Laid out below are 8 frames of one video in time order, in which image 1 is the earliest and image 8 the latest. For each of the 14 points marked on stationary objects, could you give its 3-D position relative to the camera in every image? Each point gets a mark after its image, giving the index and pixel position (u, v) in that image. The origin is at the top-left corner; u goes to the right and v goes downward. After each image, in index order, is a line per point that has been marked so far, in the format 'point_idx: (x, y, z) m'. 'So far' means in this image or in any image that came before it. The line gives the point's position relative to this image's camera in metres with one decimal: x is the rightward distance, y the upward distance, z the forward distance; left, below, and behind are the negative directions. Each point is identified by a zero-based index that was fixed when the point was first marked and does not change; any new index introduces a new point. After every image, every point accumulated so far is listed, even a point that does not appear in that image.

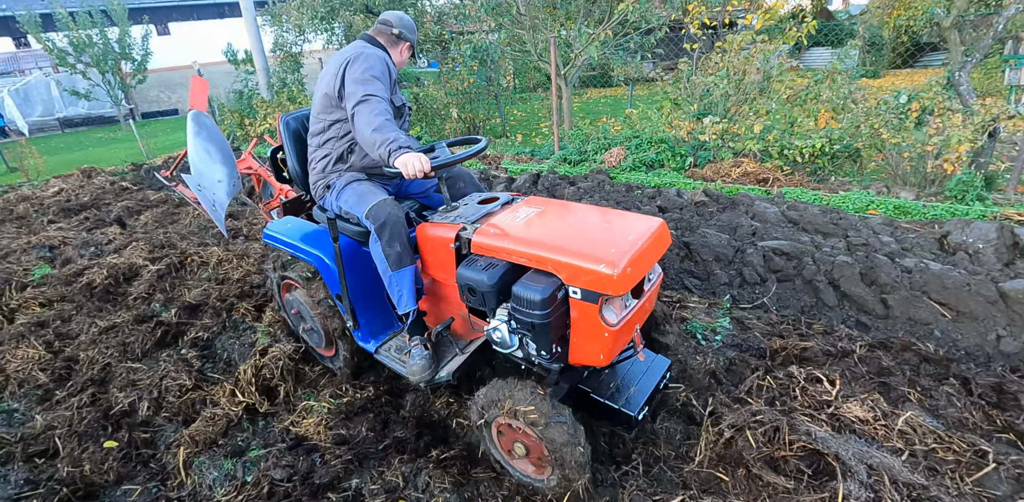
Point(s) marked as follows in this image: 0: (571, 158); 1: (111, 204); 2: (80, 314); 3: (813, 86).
0: (+0.7, +1.1, +5.8) m
1: (-5.1, +0.6, +6.2) m
2: (-3.2, -0.5, +3.5) m
3: (+3.4, +1.9, +5.6) m
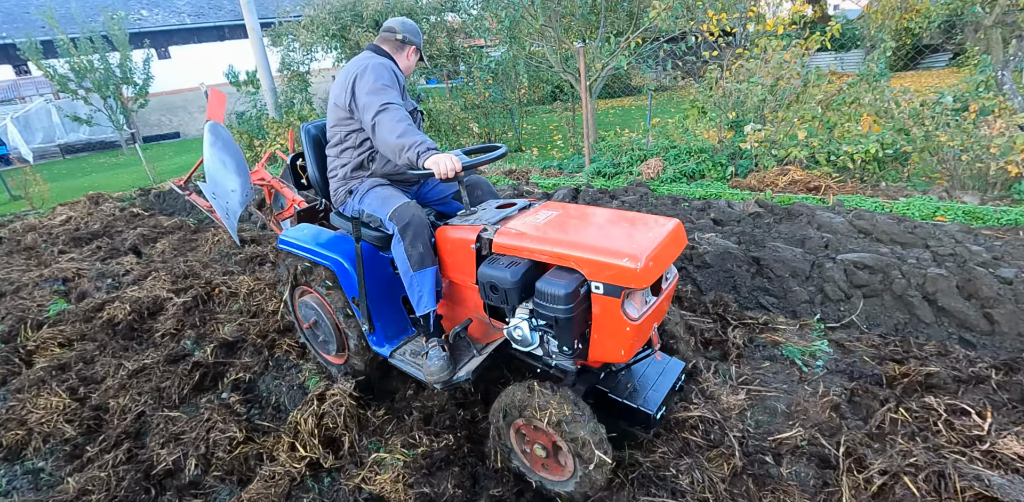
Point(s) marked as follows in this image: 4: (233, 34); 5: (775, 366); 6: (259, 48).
0: (+1.1, +0.9, +5.6) m
1: (-4.7, +0.2, +5.9) m
2: (-2.7, -0.7, +3.2) m
3: (+3.8, +1.8, +5.4) m
4: (-10.1, +7.7, +17.2) m
5: (+1.5, -0.6, +2.7) m
6: (-5.1, +4.0, +9.5) m
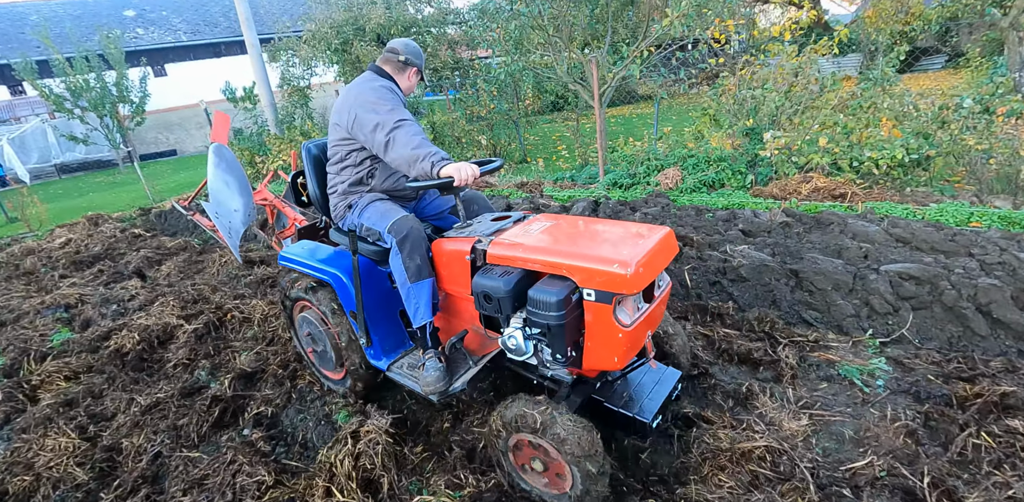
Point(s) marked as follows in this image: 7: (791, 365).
0: (+1.2, +0.8, +5.5) m
1: (-4.6, 0.0, +5.7) m
2: (-2.5, -0.9, +3.0) m
3: (+3.9, +1.7, +5.3) m
4: (-10.1, +7.1, +17.1) m
5: (+1.7, -0.7, +2.5) m
6: (-5.0, +3.6, +9.3) m
7: (+1.5, -0.6, +2.7) m
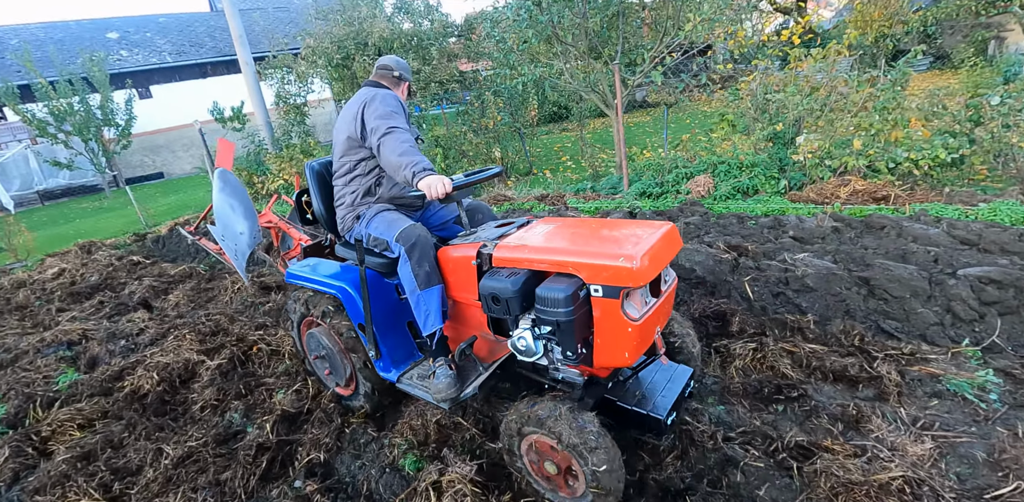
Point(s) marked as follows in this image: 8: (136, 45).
0: (+1.5, +0.7, +5.3) m
1: (-4.3, -0.4, +5.3) m
2: (-2.1, -1.0, +2.7) m
3: (+4.2, +1.7, +5.2) m
4: (-10.3, +6.3, +16.8) m
5: (+2.1, -0.7, +2.3) m
6: (-4.9, +3.2, +9.1) m
7: (+1.9, -0.7, +2.5) m
8: (-12.9, +7.1, +16.6) m
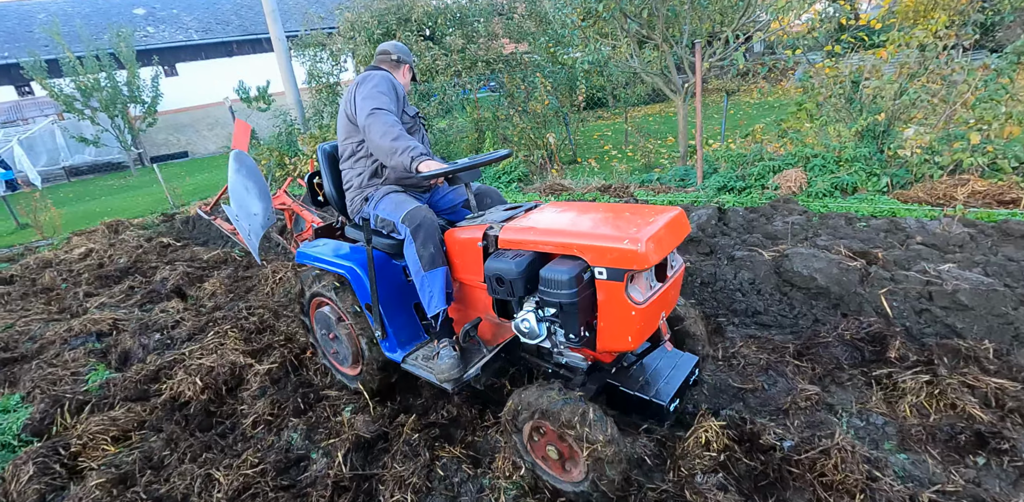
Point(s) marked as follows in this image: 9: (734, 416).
0: (+2.2, +0.6, +4.7) m
1: (-3.6, -0.2, +5.0) m
2: (-1.6, -1.0, +2.3) m
3: (+4.8, +1.6, +4.6) m
4: (-9.2, +6.9, +16.4) m
5: (+2.6, -0.8, +1.8) m
6: (-4.1, +3.4, +8.6) m
7: (+2.5, -0.7, +1.9) m
8: (-11.7, +7.7, +16.3) m
9: (+1.0, -0.7, +2.2) m
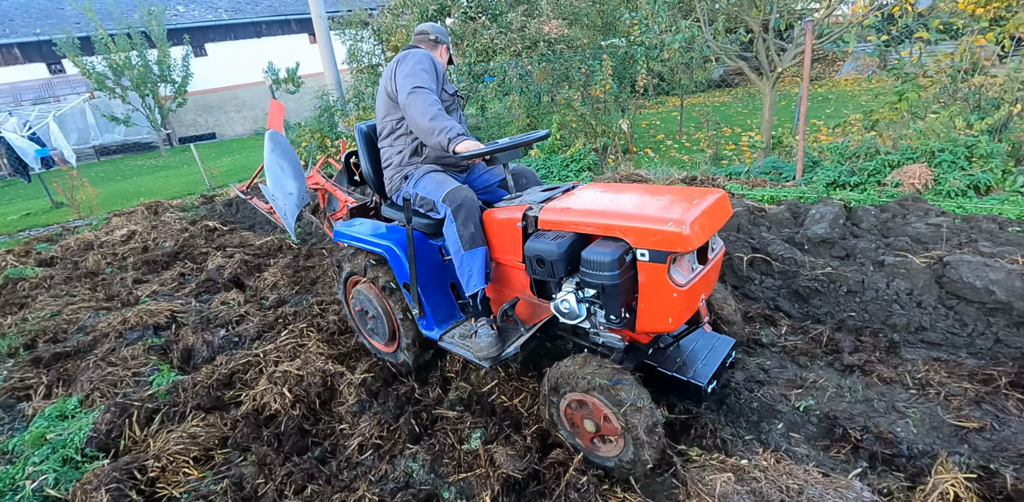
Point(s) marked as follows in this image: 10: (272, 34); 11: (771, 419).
0: (+2.9, +0.6, +4.3) m
1: (-2.9, 0.0, +4.6) m
2: (-0.9, -0.9, +1.9) m
3: (+5.6, +1.5, +4.1) m
4: (-8.0, +7.3, +16.1) m
5: (+3.2, -0.9, +1.3) m
6: (-3.2, +3.7, +8.2) m
7: (+3.1, -0.8, +1.5) m
8: (-10.5, +8.3, +16.0) m
9: (+1.6, -0.8, +1.7) m
10: (-8.0, +7.3, +16.2) m
11: (+1.1, -0.7, +2.1) m
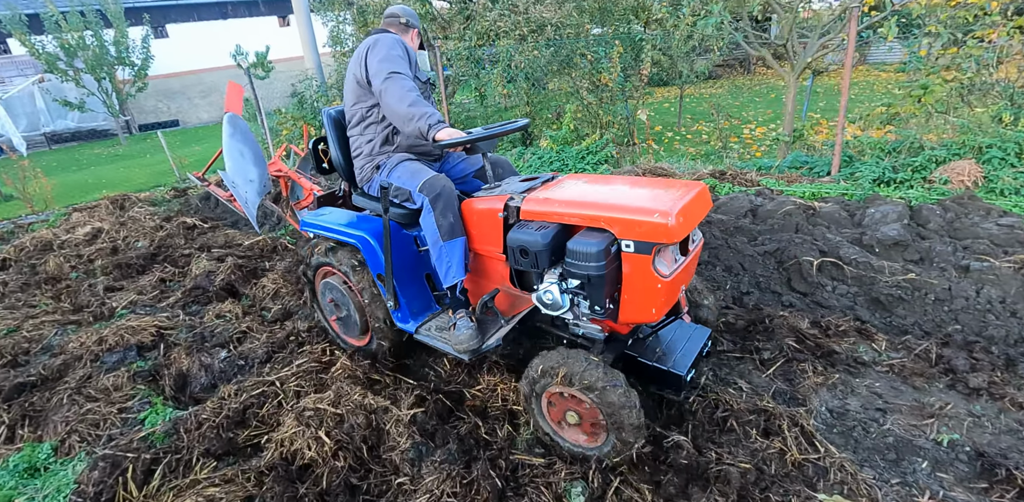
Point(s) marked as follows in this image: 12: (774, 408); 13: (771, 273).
0: (+3.1, +0.6, +4.0) m
1: (-2.7, 0.0, +4.1) m
2: (-0.6, -1.0, +1.5) m
3: (+5.8, +1.5, +4.0) m
4: (-8.5, +7.5, +15.1) m
5: (+3.6, -1.0, +1.2) m
6: (-3.2, +3.7, +7.6) m
7: (+3.5, -0.9, +1.3) m
8: (-11.0, +8.4, +14.8) m
9: (+2.0, -0.8, +1.5) m
10: (-8.4, +7.4, +15.2) m
11: (+1.5, -0.8, +1.8) m
12: (+1.1, -0.6, +2.0) m
13: (+1.6, -0.1, +3.0) m
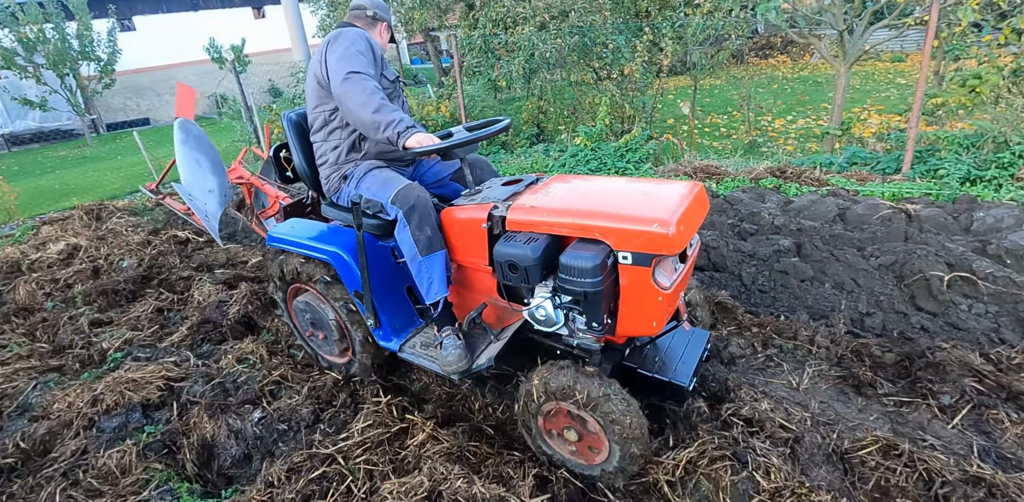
0: (+3.5, +0.6, +3.7) m
1: (-2.3, -0.2, +3.5) m
2: (-0.1, -1.1, +1.0) m
3: (+6.2, +1.5, +3.8) m
4: (-8.7, +7.3, +14.2) m
5: (+4.1, -1.0, +0.9) m
6: (-3.0, +3.6, +7.0) m
7: (+4.0, -0.9, +1.0) m
8: (-11.2, +8.2, +13.8) m
9: (+2.5, -0.9, +1.1) m
10: (-8.7, +7.2, +14.3) m
11: (+1.9, -0.8, +1.4) m
12: (+1.5, -0.7, +1.5) m
13: (+2.0, -0.2, +2.6) m
